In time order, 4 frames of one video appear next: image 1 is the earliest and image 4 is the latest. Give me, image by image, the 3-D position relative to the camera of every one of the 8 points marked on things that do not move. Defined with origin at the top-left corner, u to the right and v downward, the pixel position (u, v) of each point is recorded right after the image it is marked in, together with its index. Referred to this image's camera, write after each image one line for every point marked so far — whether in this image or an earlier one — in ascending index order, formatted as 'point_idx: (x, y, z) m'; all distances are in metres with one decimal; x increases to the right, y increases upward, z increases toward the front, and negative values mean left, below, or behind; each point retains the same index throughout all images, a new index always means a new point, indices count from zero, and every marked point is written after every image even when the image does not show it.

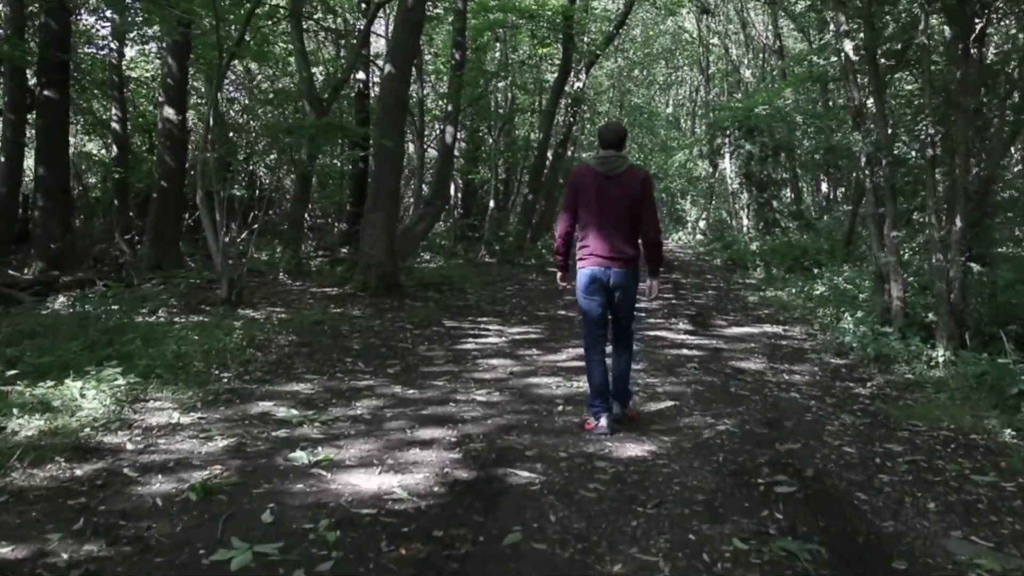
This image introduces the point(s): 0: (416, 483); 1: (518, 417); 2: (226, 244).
0: (-0.3, -0.5, +4.2) m
1: (0.0, -0.5, +5.6) m
2: (-1.9, +0.3, +10.4) m
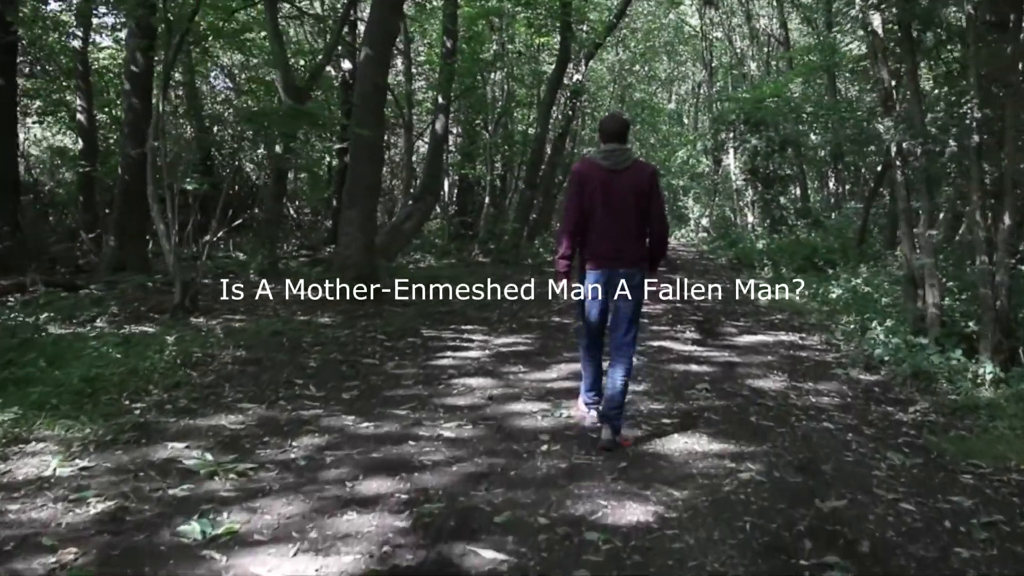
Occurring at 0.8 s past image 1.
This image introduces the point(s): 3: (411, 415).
0: (-0.4, -0.6, +3.1) m
1: (-0.1, -0.5, +4.5) m
2: (-2.0, +0.3, +9.3) m
3: (-0.4, -0.5, +5.5) m
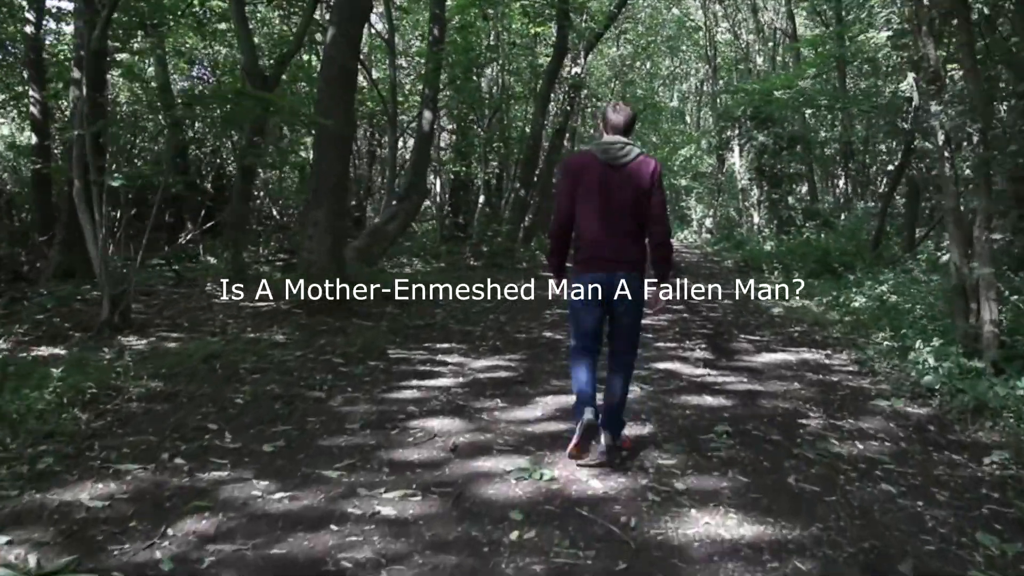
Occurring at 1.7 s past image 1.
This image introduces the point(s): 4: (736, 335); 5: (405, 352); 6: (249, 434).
0: (-0.4, -0.6, +1.9) m
1: (-0.2, -0.6, +3.3) m
2: (-2.1, +0.2, +8.0) m
3: (-0.5, -0.5, +4.2) m
4: (+1.5, -0.3, +10.2) m
5: (-0.5, -0.3, +7.8) m
6: (-0.8, -0.5, +4.8) m
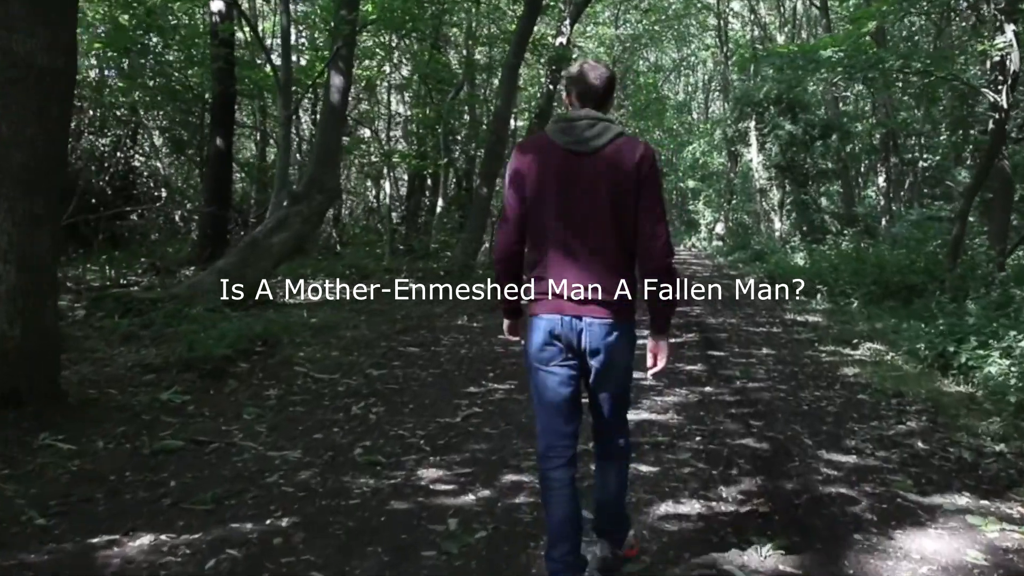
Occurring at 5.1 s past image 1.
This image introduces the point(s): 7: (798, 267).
0: (-0.9, -0.9, -3.1) m
1: (-0.6, -0.8, -1.7) m
2: (-2.6, -0.1, +3.1) m
3: (-0.9, -0.8, -0.8) m
4: (+1.0, -0.6, +5.3) m
5: (-1.0, -0.6, +2.9) m
6: (-1.3, -0.7, -0.1) m
7: (+3.5, +0.3, +18.6) m
